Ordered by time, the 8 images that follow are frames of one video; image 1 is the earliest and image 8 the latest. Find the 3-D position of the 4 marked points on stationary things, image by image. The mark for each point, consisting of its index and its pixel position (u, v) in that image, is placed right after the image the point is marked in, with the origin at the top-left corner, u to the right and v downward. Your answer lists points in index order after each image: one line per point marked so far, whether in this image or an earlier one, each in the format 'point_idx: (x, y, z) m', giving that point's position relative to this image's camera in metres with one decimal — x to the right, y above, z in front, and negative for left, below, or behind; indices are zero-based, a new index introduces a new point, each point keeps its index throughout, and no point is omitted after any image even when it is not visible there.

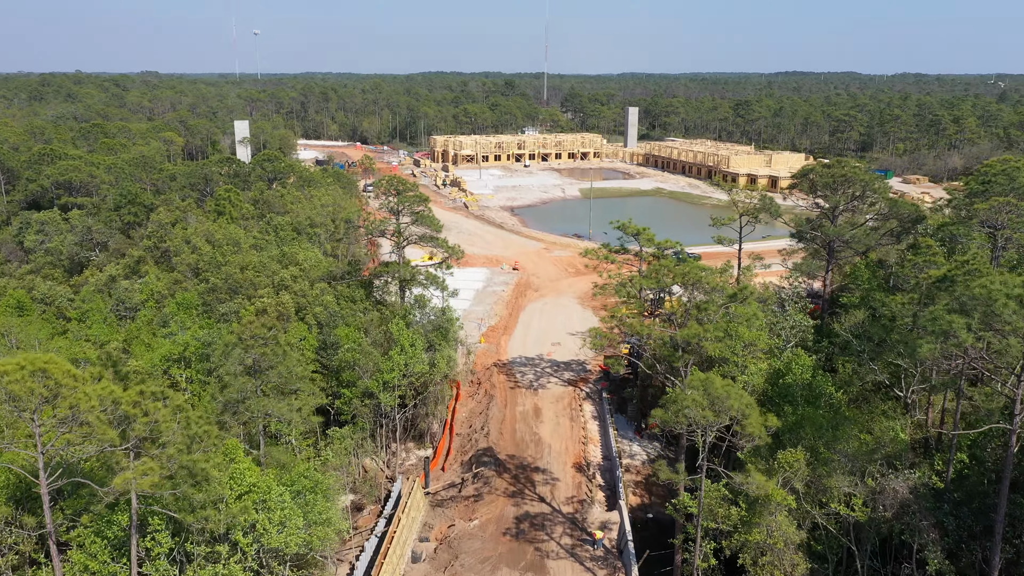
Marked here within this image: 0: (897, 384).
0: (+9.2, -2.3, +19.8) m
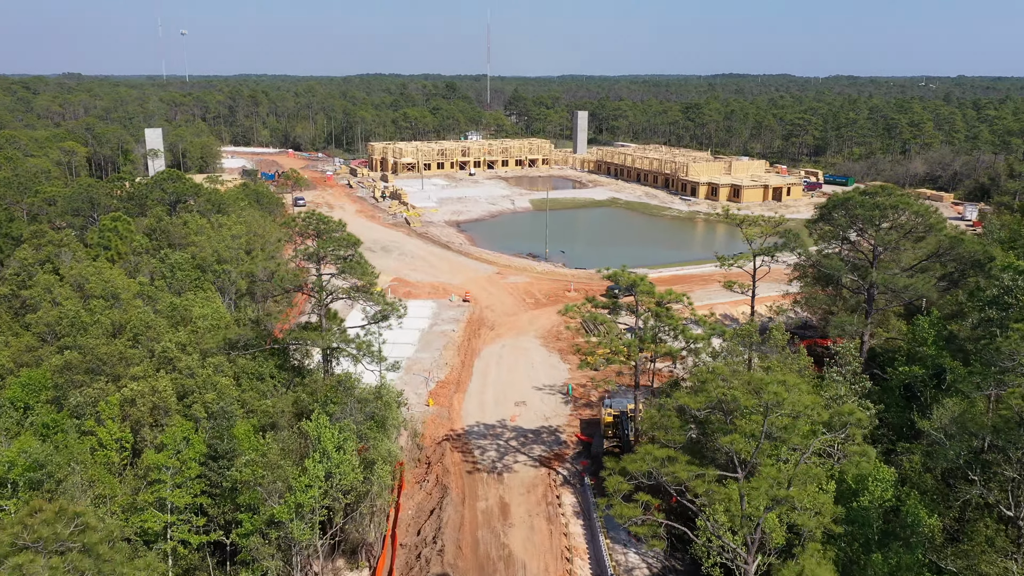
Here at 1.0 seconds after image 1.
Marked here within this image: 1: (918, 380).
0: (+8.6, -3.7, +14.5) m
1: (+8.9, -2.0, +18.2) m
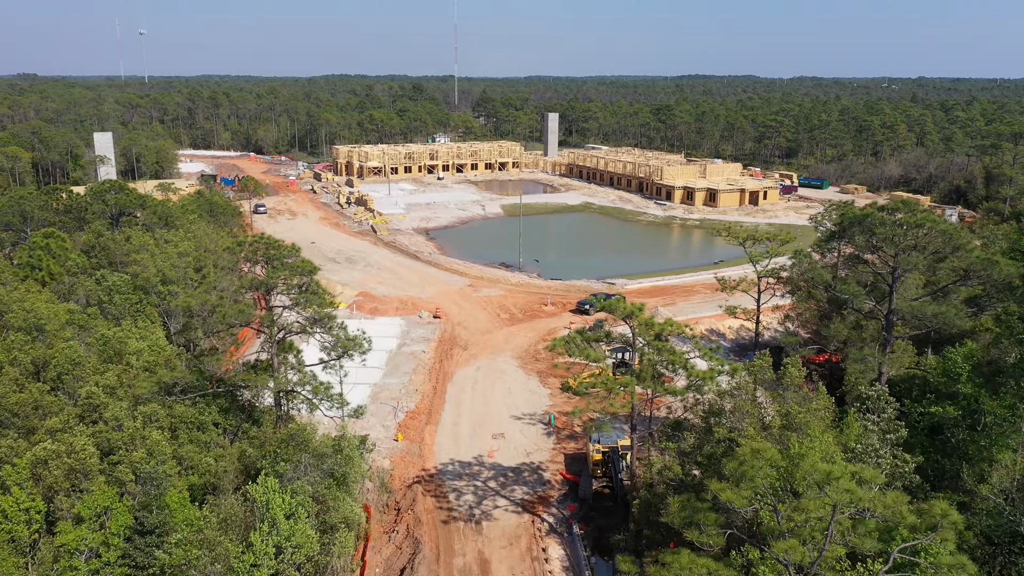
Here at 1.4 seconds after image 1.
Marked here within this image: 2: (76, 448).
0: (+8.4, -4.3, +12.4) m
1: (+8.5, -2.6, +16.2) m
2: (-7.7, -2.8, +14.9) m
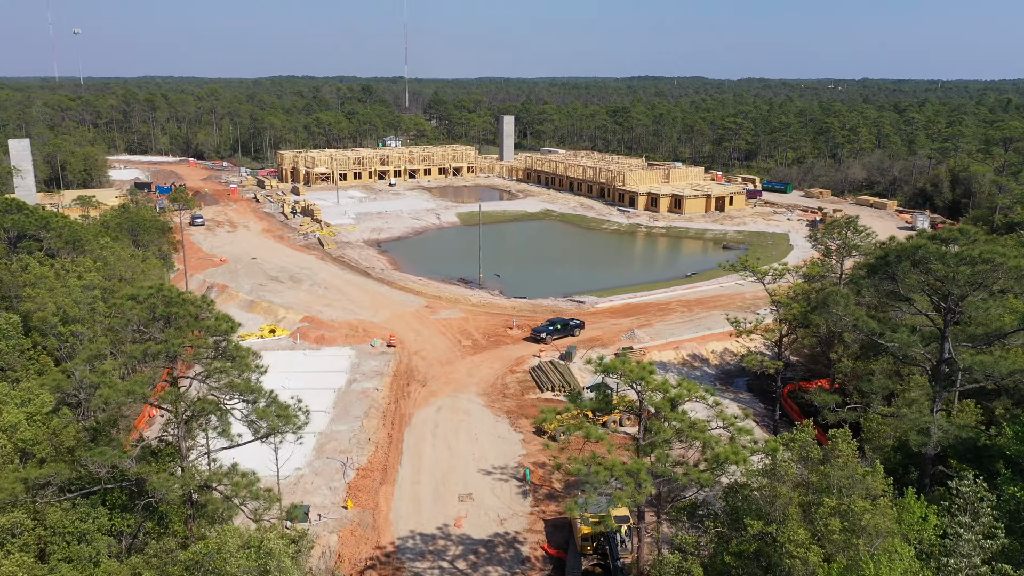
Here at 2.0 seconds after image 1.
0: (+8.3, -5.1, +9.2) m
1: (+8.2, -3.4, +13.0) m
2: (-7.9, -3.9, +10.8) m
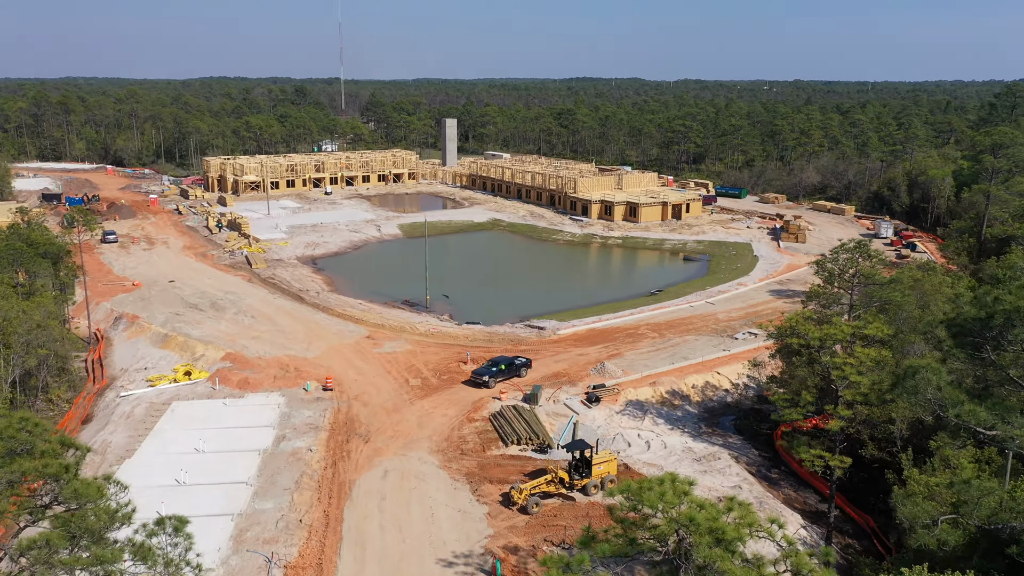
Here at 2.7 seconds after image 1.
0: (+8.5, -6.0, +5.6) m
1: (+8.1, -4.3, +9.4) m
2: (-7.8, -5.1, +6.0) m
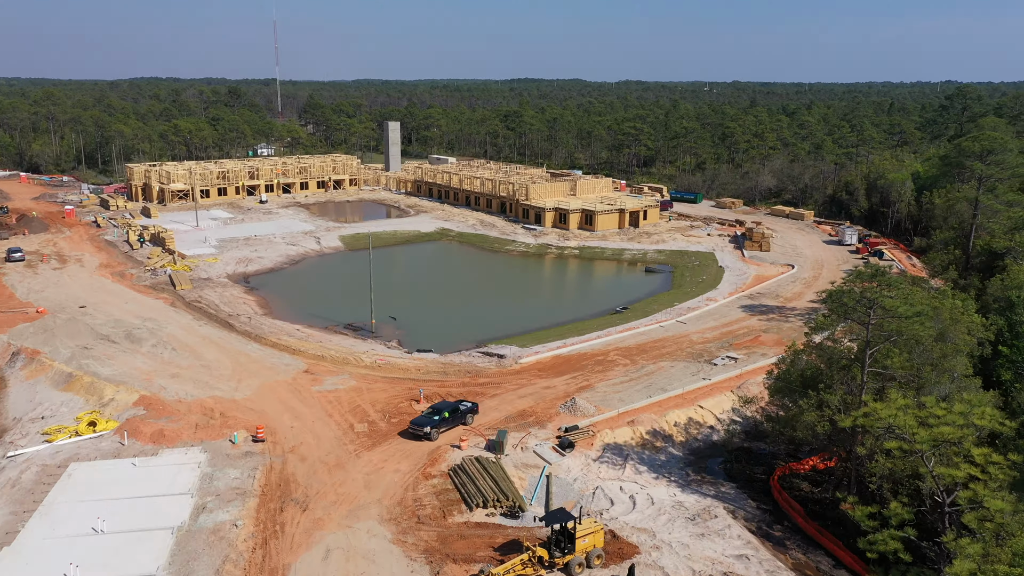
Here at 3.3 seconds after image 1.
0: (+8.9, -6.8, +2.6) m
1: (+8.2, -5.1, +6.3) m
2: (-7.4, -6.1, +1.9) m
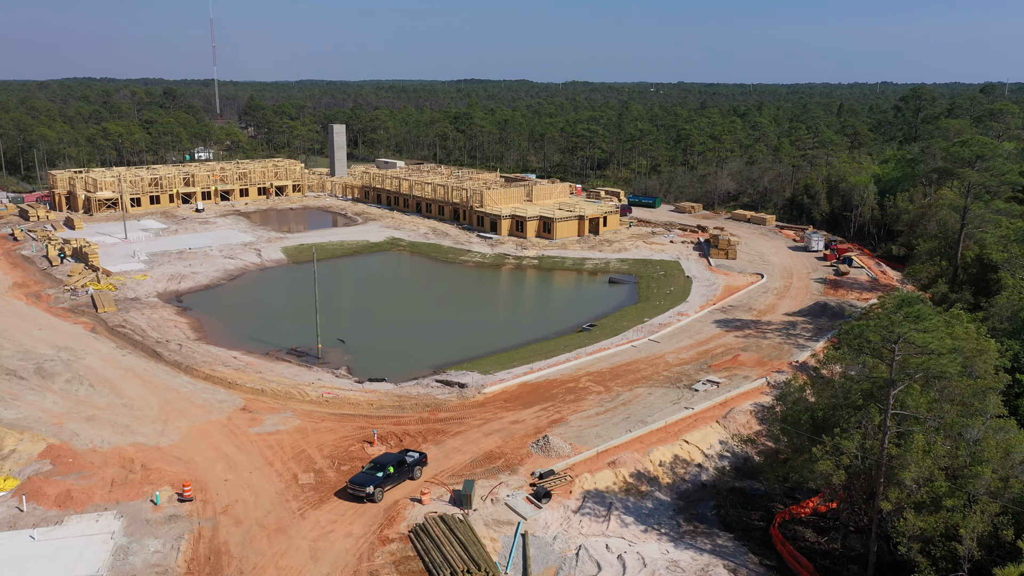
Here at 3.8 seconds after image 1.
0: (+9.5, -7.4, +0.1) m
1: (+8.5, -5.8, +3.8) m
2: (-6.8, -7.0, -1.6) m
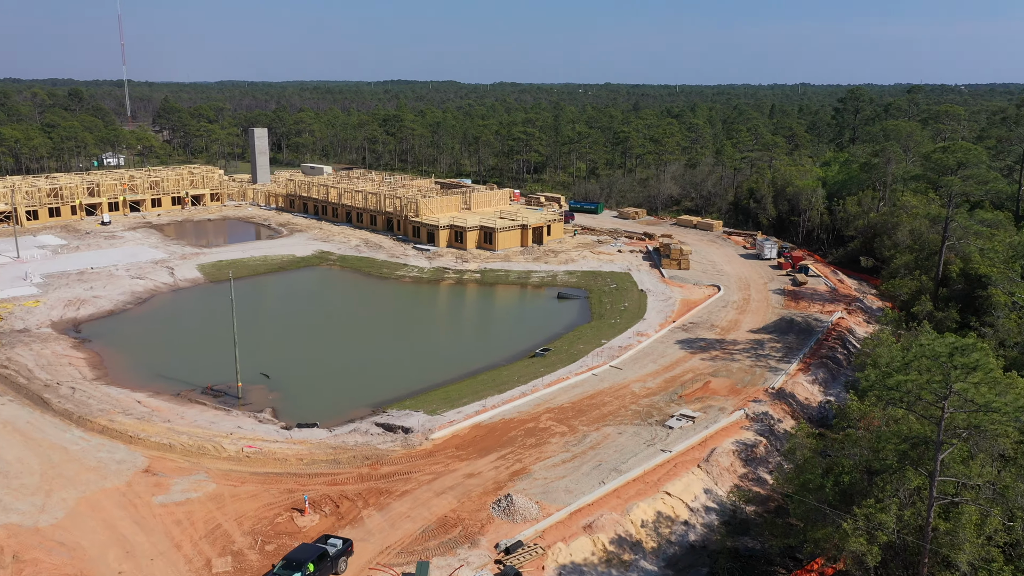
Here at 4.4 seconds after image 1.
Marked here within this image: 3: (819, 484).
0: (+10.5, -8.1, -2.7) m
1: (+9.2, -6.5, +0.9) m
2: (-5.6, -8.0, -5.8) m
3: (+6.2, -3.9, +16.6) m
